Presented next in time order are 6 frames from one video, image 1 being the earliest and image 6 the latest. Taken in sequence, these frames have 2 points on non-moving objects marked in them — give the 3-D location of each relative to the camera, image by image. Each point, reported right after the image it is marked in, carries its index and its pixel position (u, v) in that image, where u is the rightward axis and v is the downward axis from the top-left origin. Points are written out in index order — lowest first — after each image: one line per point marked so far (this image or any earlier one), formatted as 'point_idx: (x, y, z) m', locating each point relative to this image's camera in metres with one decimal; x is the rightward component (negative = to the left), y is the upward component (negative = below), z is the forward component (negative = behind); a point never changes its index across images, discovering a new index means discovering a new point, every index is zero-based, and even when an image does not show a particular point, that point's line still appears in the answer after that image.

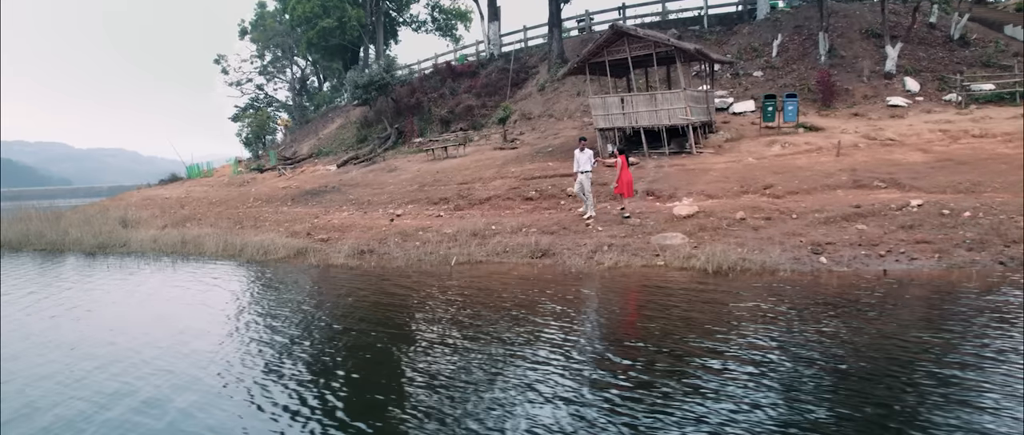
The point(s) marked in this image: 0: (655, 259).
0: (+2.4, -0.7, +11.2) m
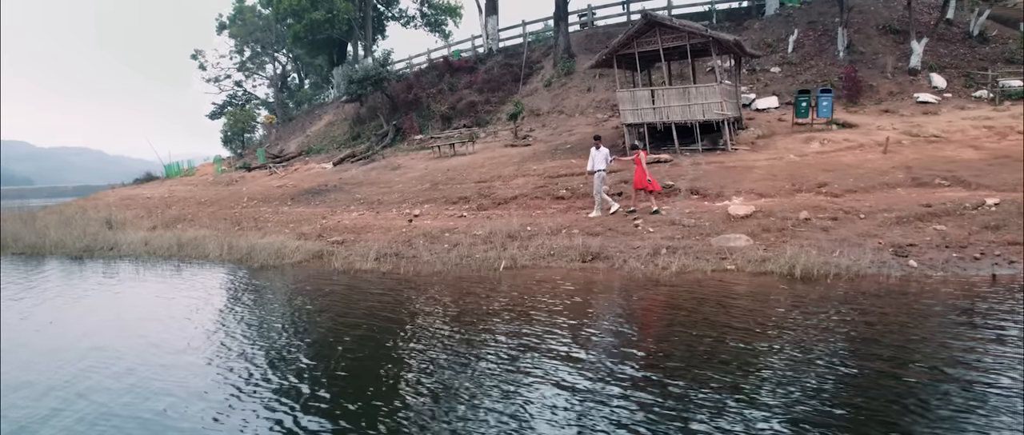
0: (+3.3, -0.7, +10.3) m
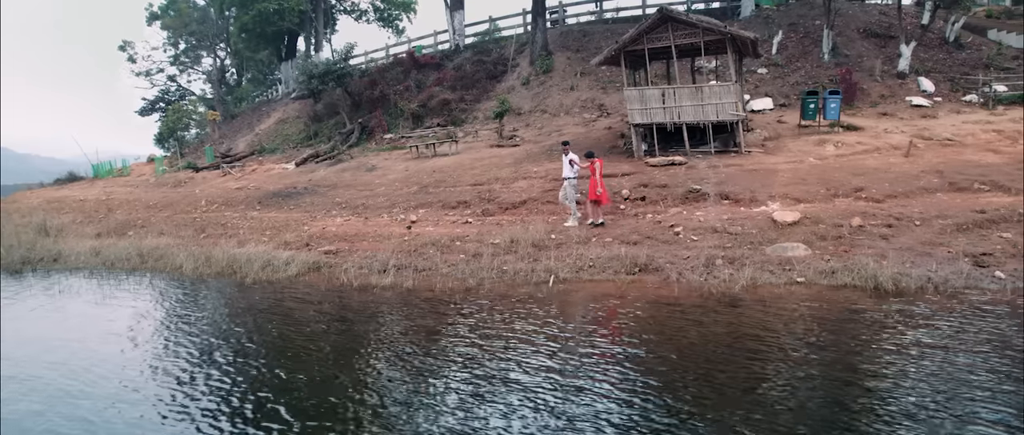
0: (+4.0, -0.8, +9.5) m
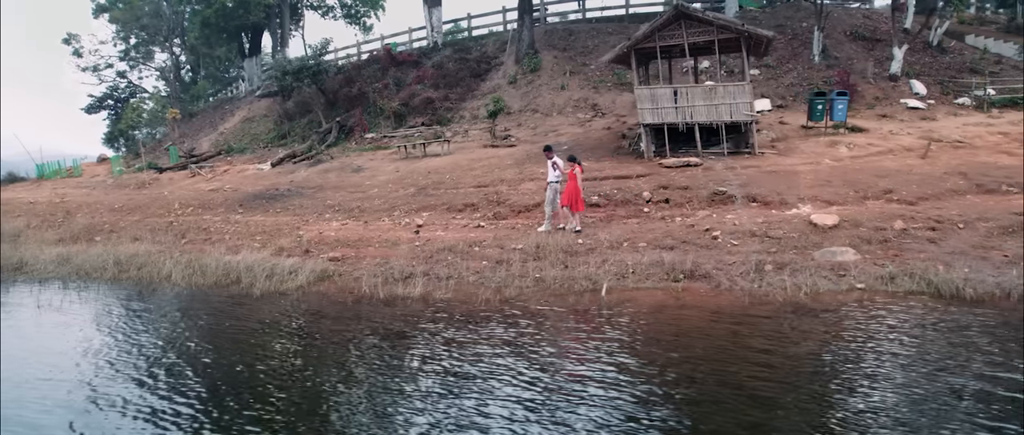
0: (+4.6, -0.9, +9.1) m
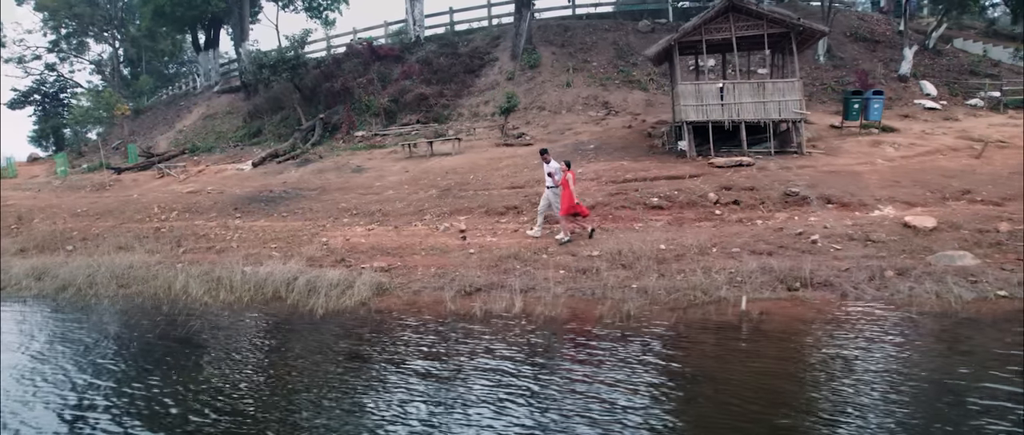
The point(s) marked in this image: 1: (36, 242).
0: (+6.1, -0.9, +8.5) m
1: (-11.2, -0.6, +15.7) m
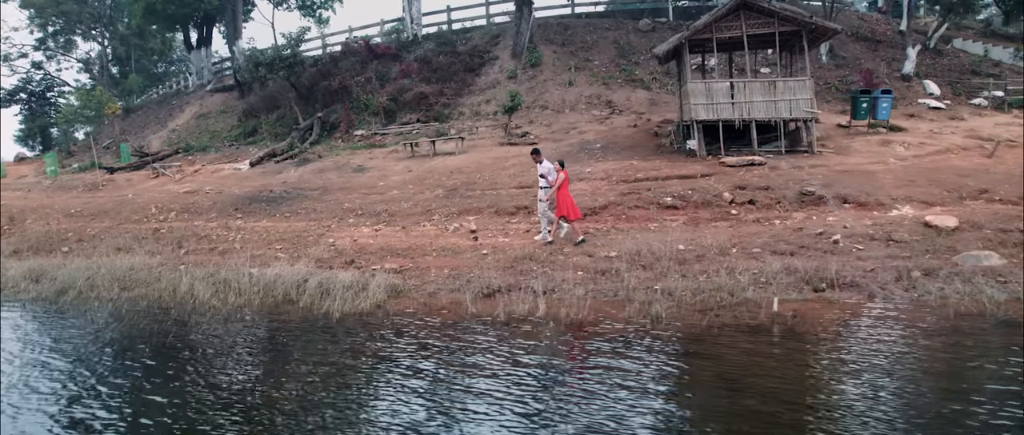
0: (+6.3, -0.9, +8.4) m
1: (-11.0, -0.6, +15.3) m
